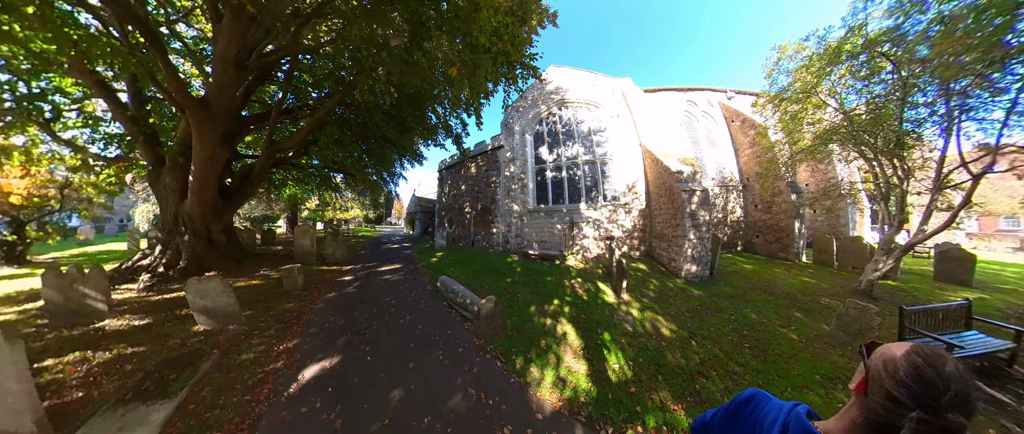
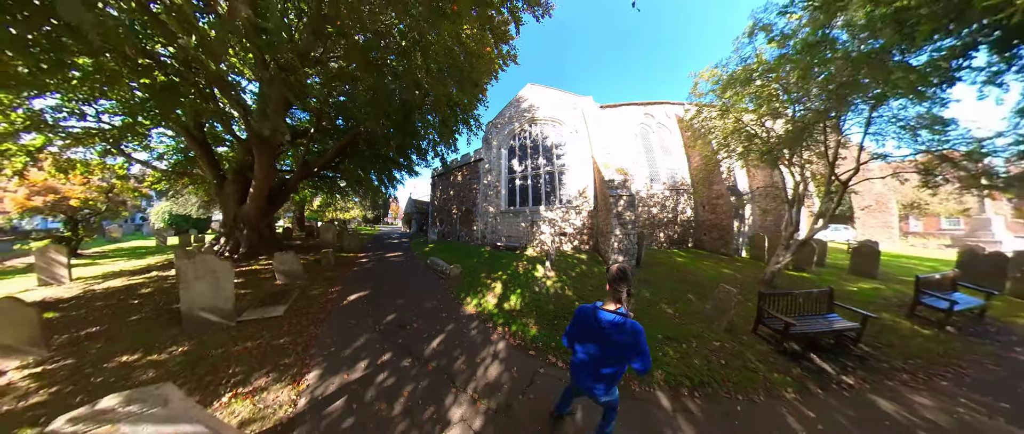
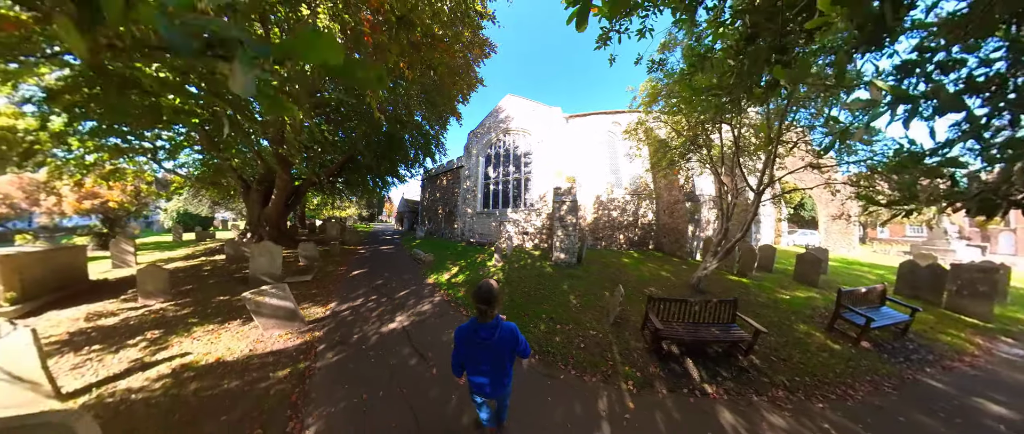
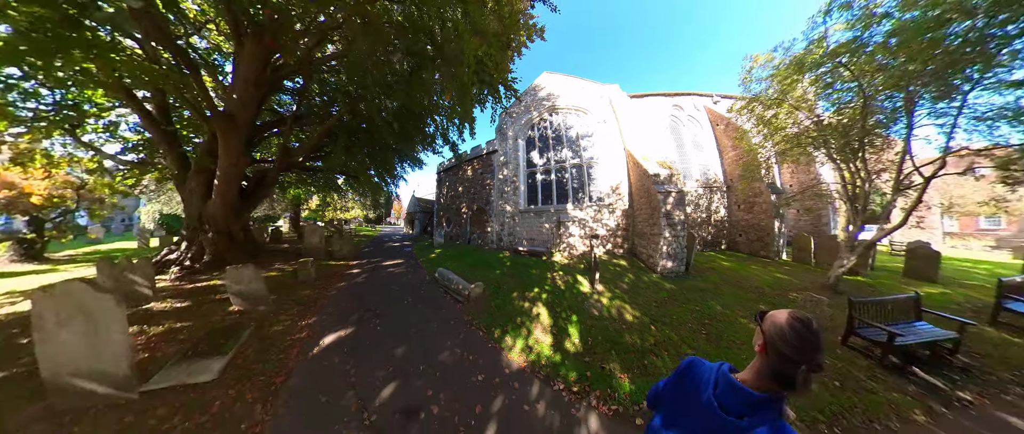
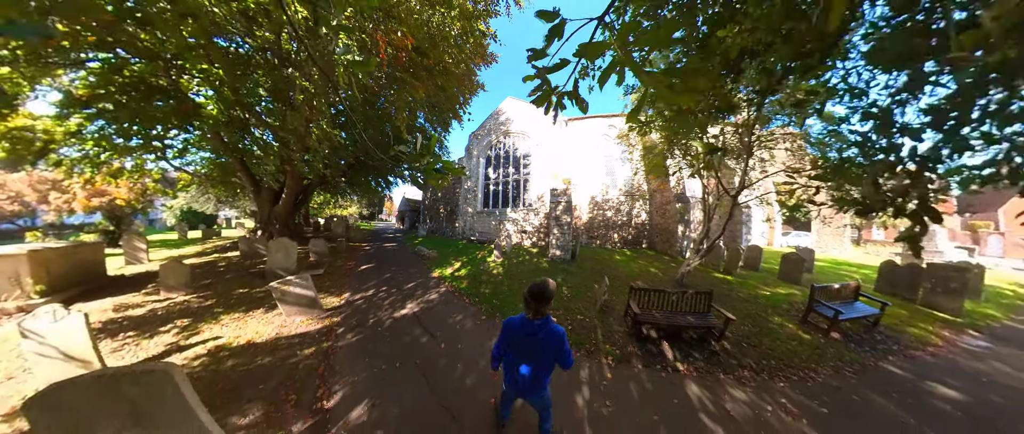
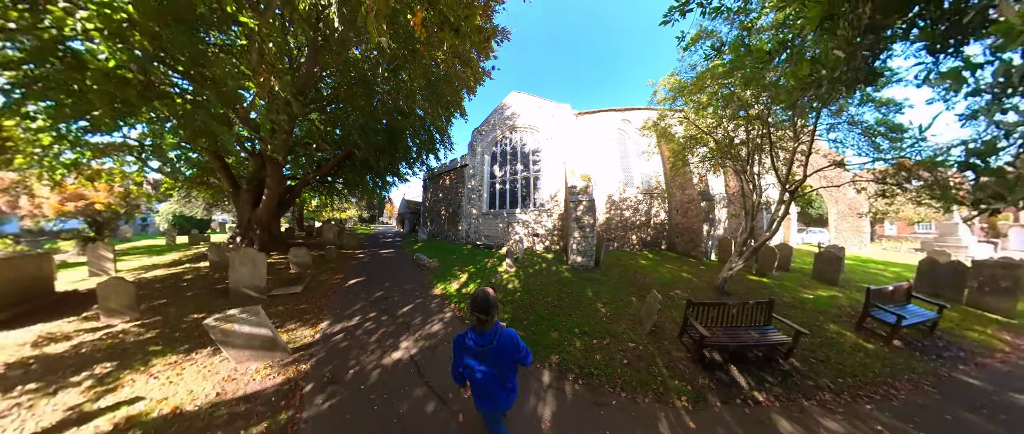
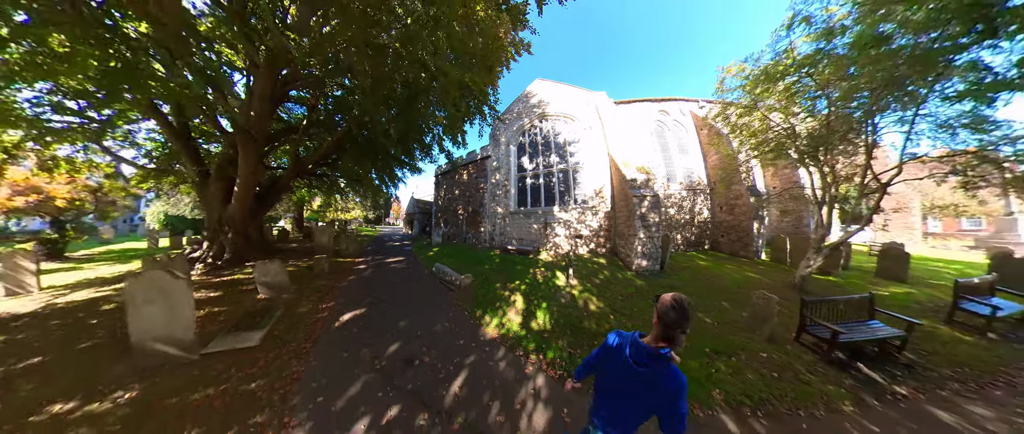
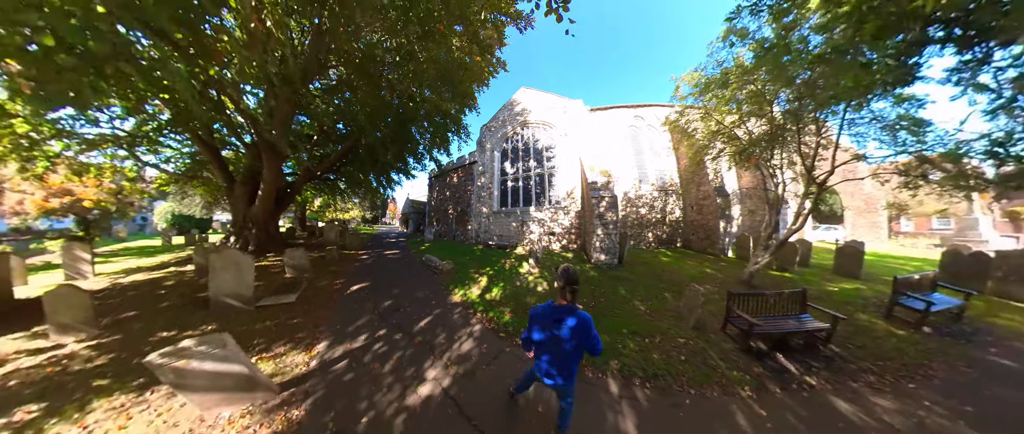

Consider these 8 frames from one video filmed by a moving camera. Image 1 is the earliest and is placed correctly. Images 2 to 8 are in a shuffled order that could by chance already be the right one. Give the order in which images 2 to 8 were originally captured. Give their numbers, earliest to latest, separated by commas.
4, 7, 2, 8, 6, 3, 5
